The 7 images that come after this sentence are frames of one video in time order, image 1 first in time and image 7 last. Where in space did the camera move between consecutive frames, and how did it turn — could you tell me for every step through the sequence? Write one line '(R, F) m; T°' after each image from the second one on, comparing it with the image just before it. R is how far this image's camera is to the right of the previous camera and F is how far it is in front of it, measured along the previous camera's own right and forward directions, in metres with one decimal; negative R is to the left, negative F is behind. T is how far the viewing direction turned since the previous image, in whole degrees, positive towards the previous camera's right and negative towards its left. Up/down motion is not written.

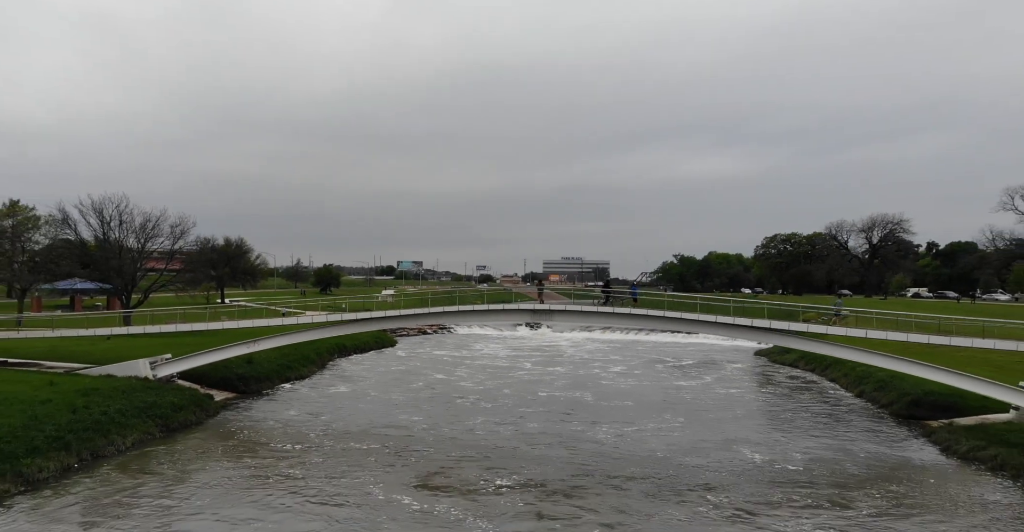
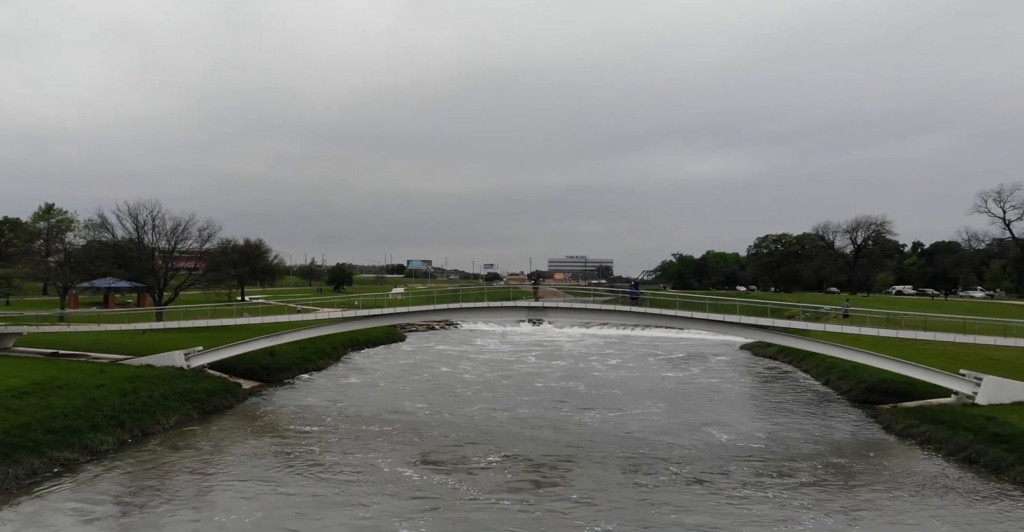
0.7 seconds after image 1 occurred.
(+0.6, -3.3) m; -1°
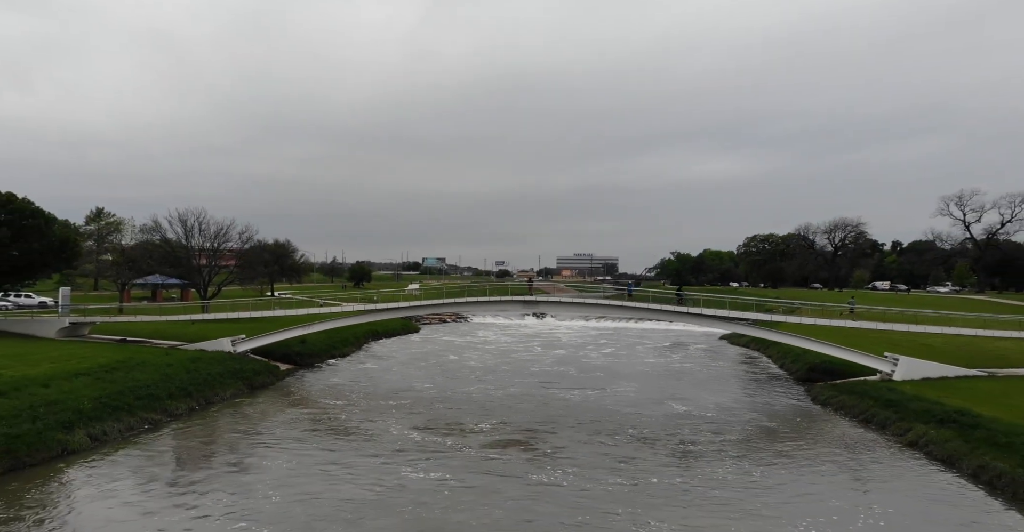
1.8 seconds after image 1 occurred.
(+1.0, -5.7) m; -1°
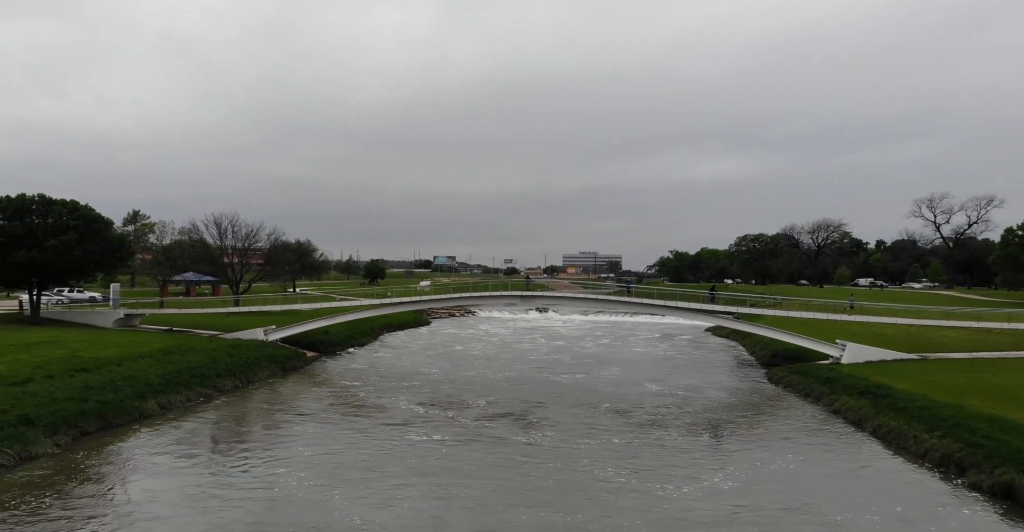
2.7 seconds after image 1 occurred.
(+0.8, -5.0) m; -1°
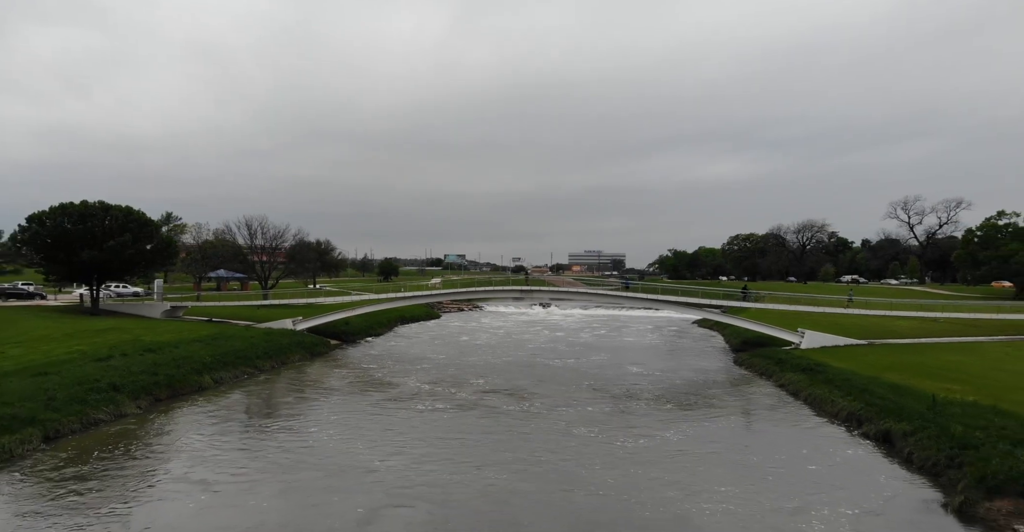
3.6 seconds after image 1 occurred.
(+0.8, -5.3) m; -1°
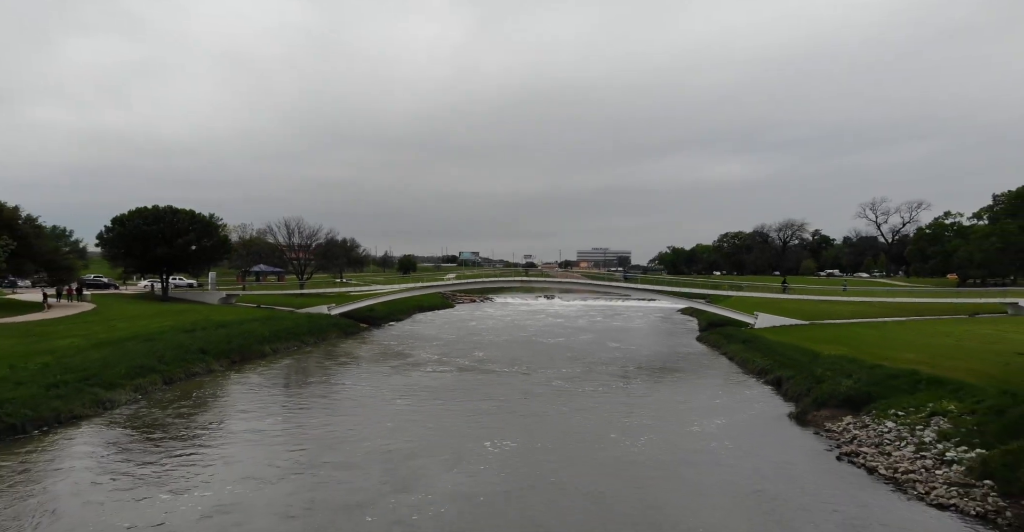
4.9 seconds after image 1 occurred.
(+1.2, -8.2) m; -1°
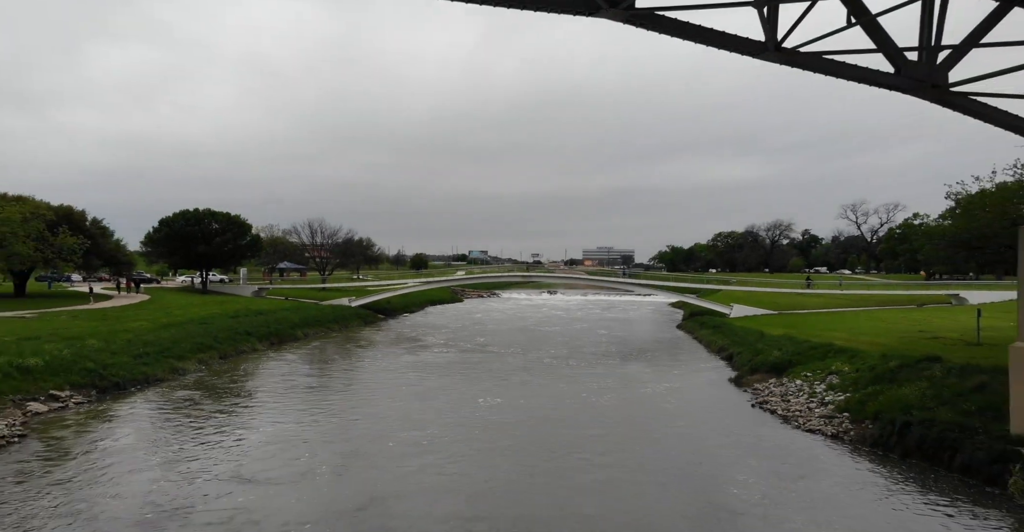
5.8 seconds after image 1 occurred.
(+0.8, -6.0) m; -1°
